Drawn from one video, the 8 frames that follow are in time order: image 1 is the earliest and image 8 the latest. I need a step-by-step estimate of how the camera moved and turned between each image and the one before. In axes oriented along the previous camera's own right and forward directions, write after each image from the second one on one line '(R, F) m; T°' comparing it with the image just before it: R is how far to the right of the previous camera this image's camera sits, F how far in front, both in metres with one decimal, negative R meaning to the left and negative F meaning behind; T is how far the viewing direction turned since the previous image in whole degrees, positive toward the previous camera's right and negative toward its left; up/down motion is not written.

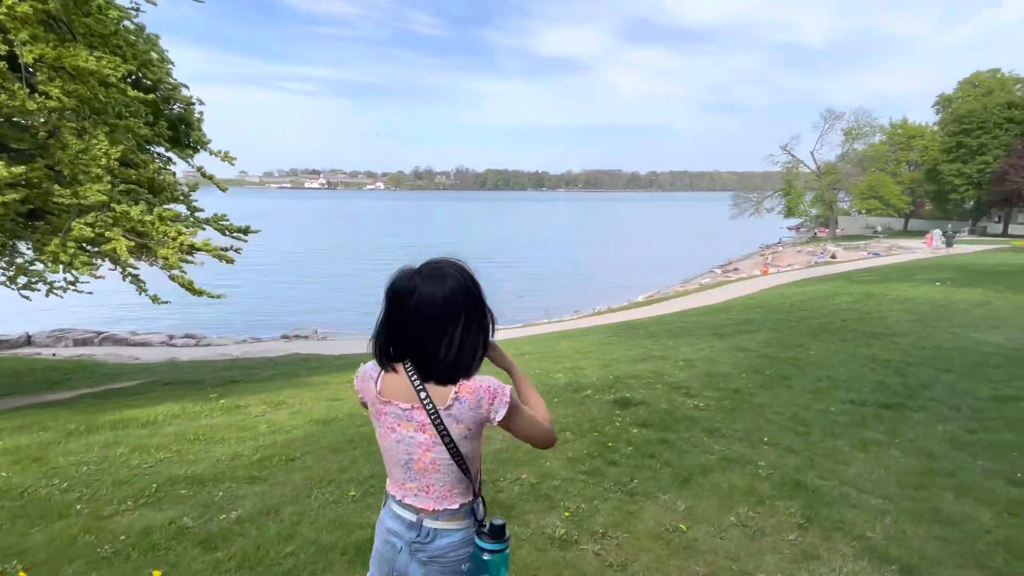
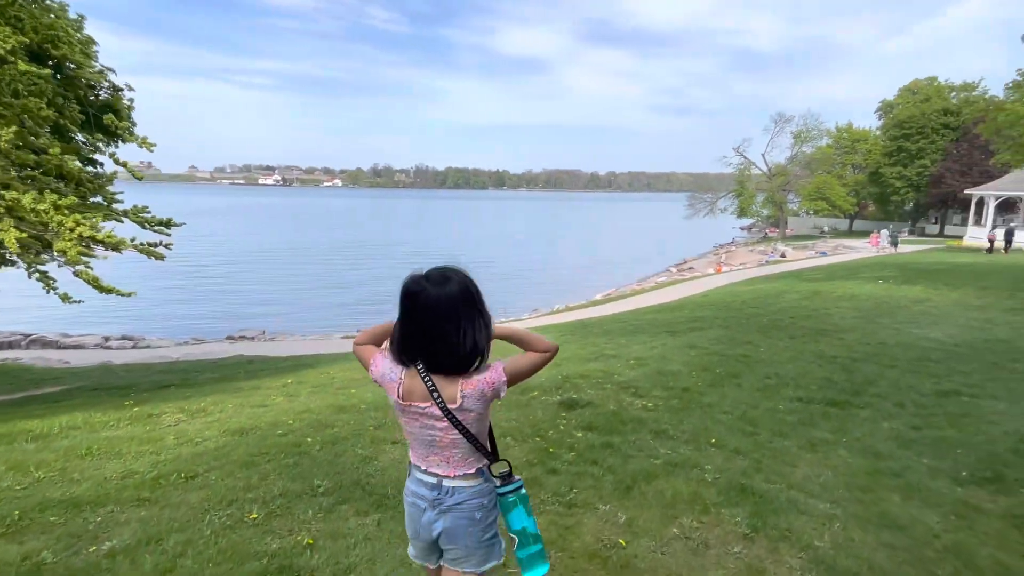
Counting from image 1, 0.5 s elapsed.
(+0.2, +0.3) m; +4°
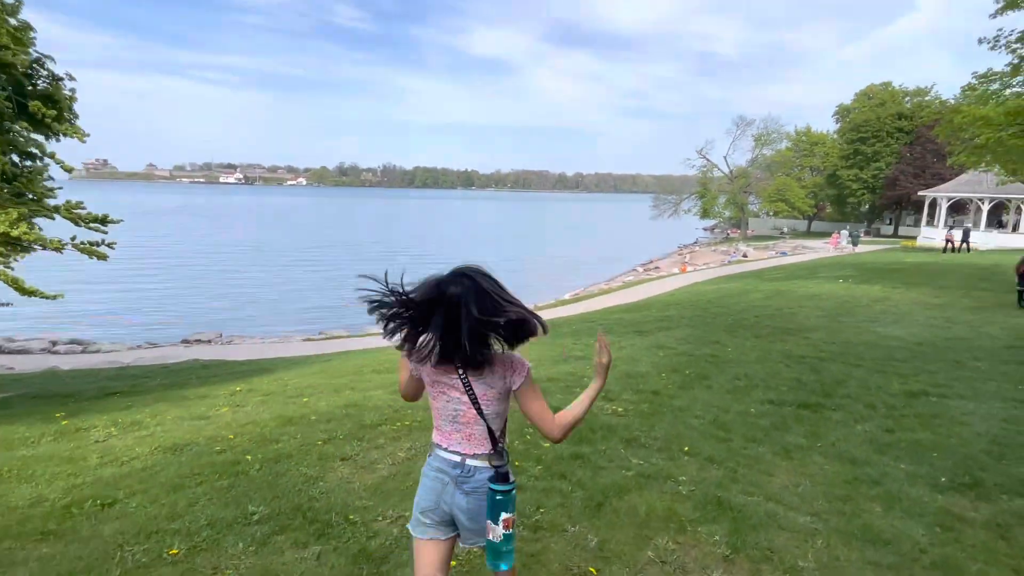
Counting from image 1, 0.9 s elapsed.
(0.0, +0.3) m; +3°
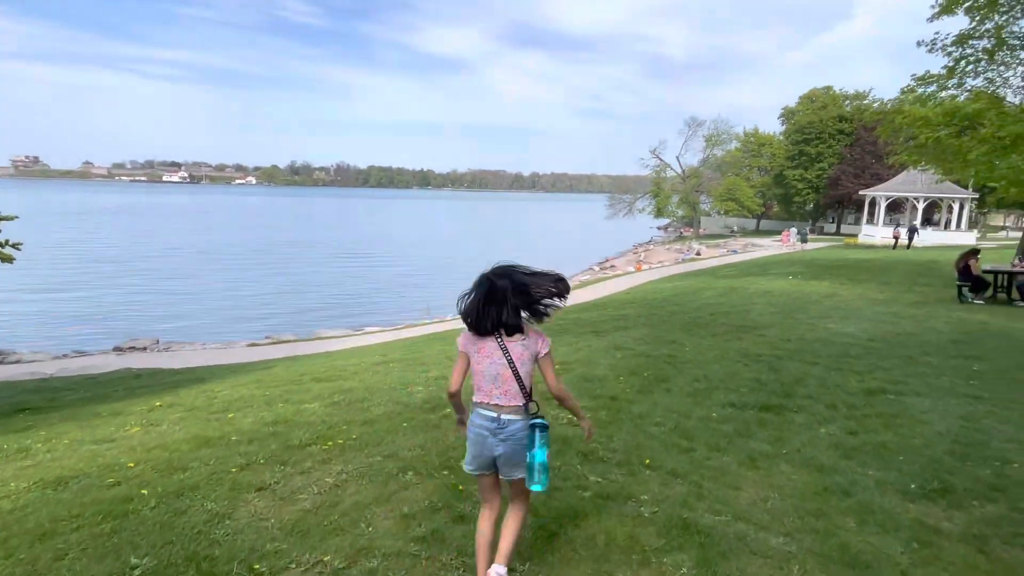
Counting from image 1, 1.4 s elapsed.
(+0.1, +0.4) m; +4°
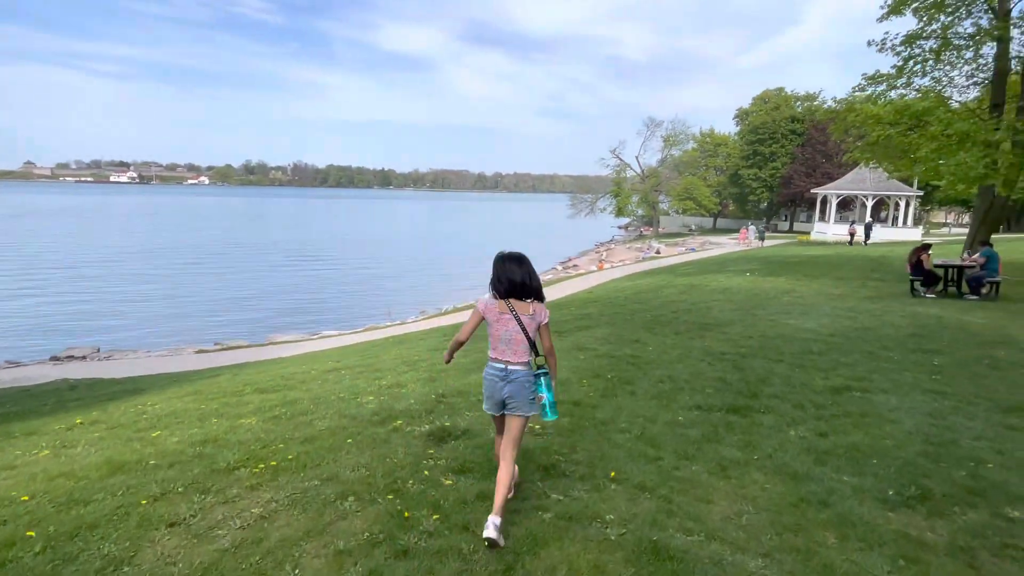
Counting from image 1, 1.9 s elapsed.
(+0.1, +0.3) m; +4°
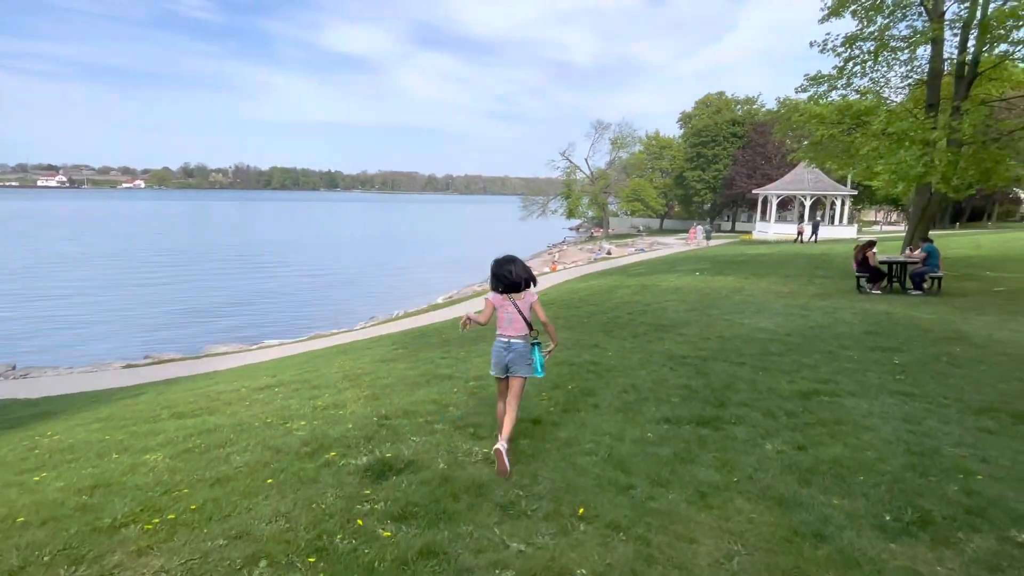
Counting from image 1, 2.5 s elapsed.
(0.0, +0.5) m; +5°
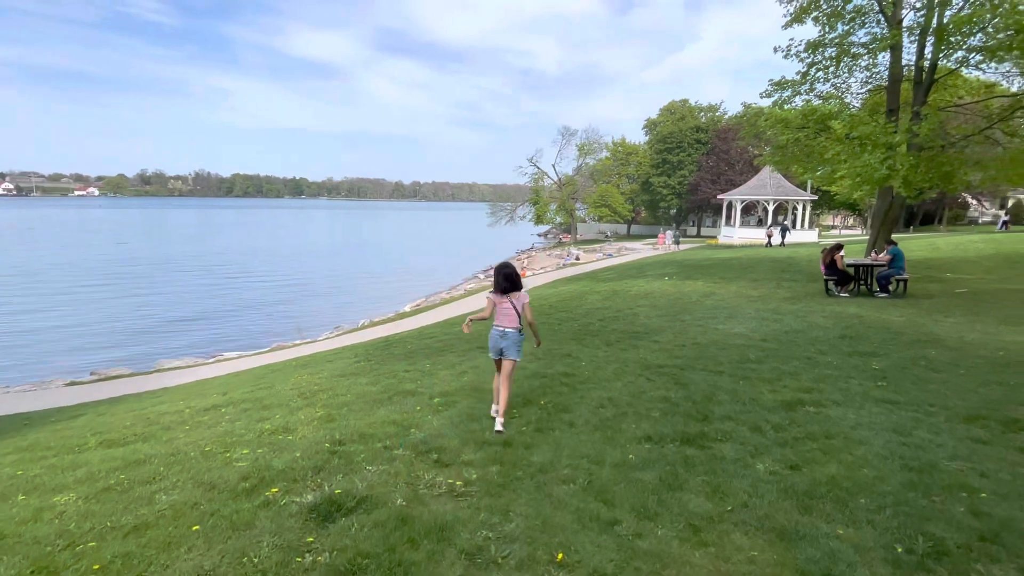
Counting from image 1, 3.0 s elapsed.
(0.0, +0.4) m; +3°
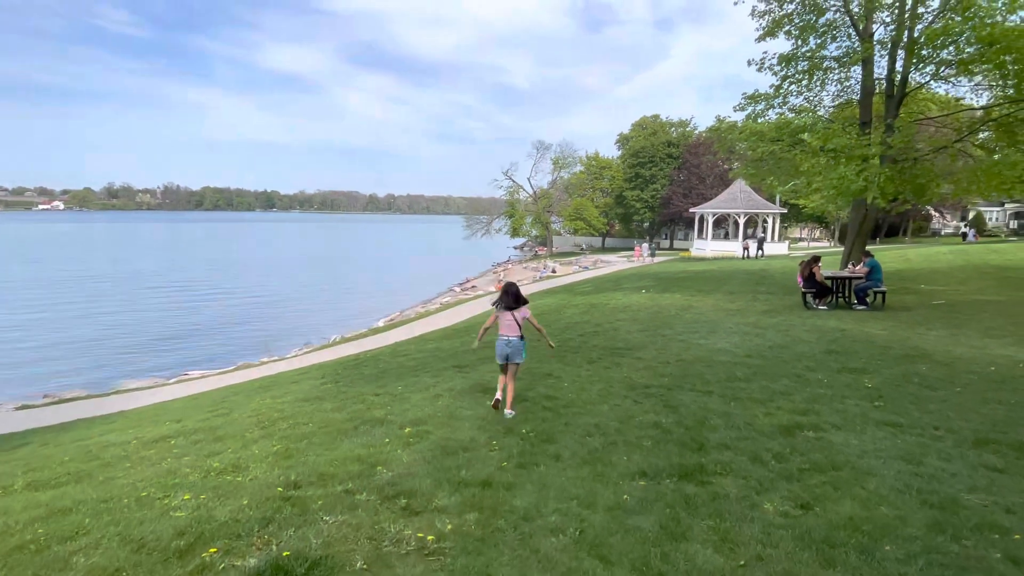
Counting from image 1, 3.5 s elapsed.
(0.0, +0.4) m; +2°
